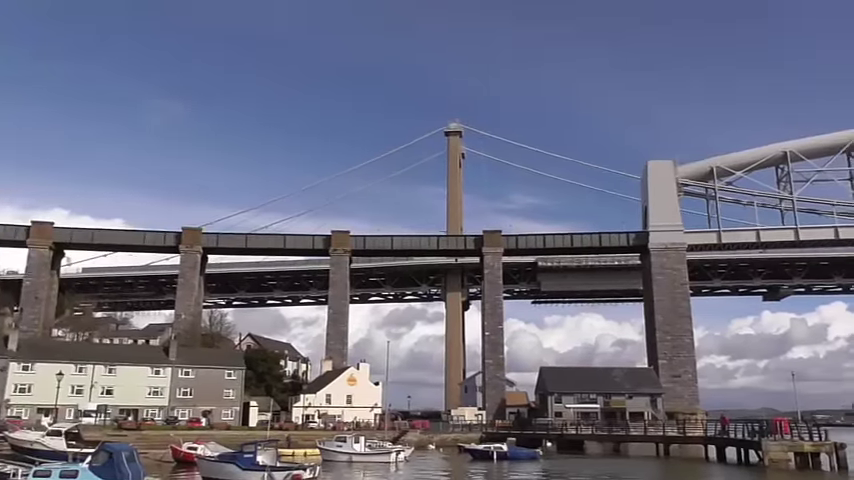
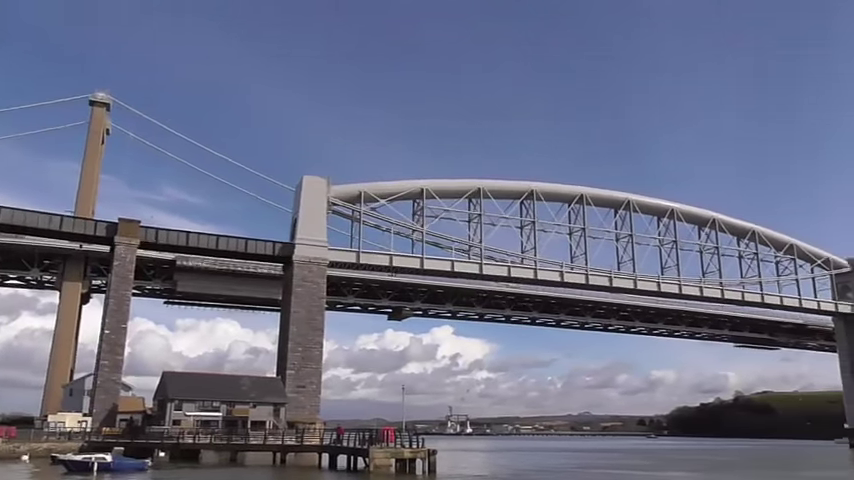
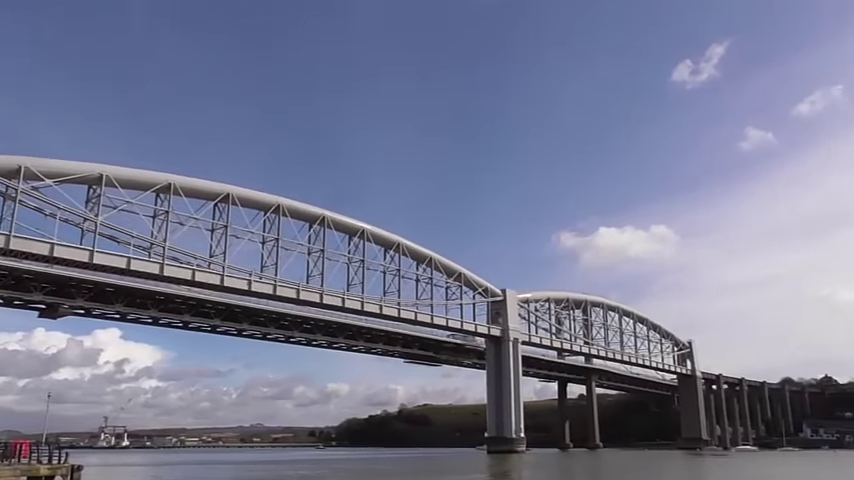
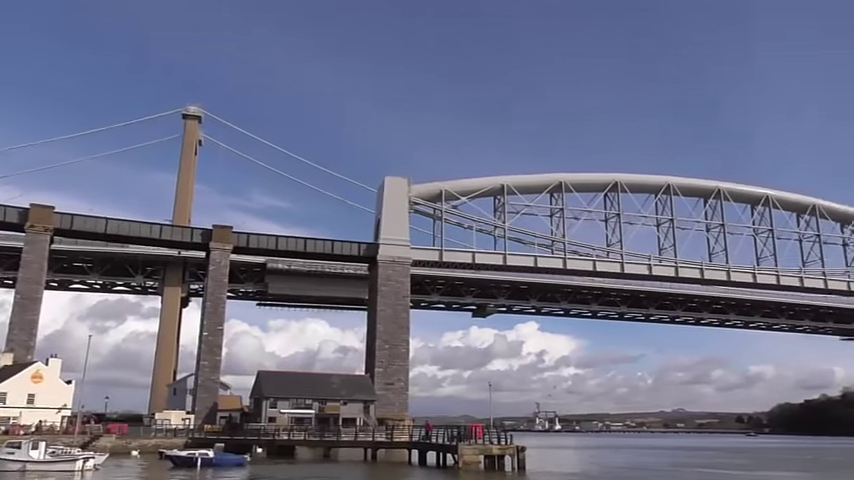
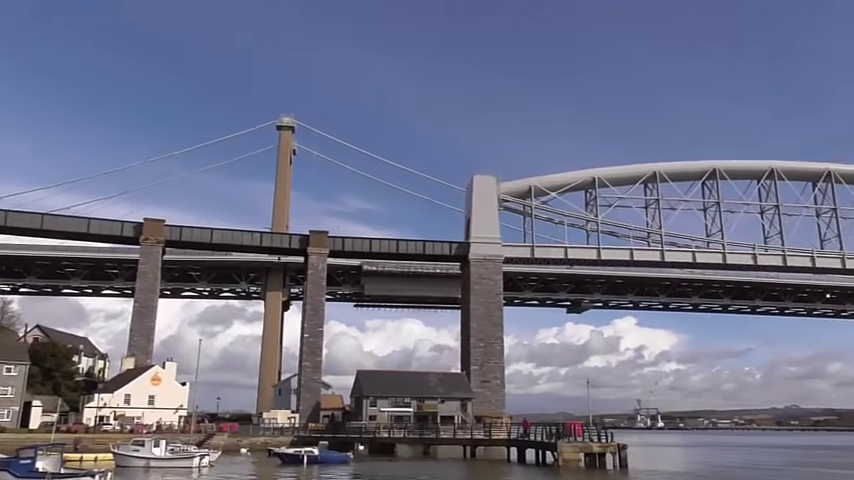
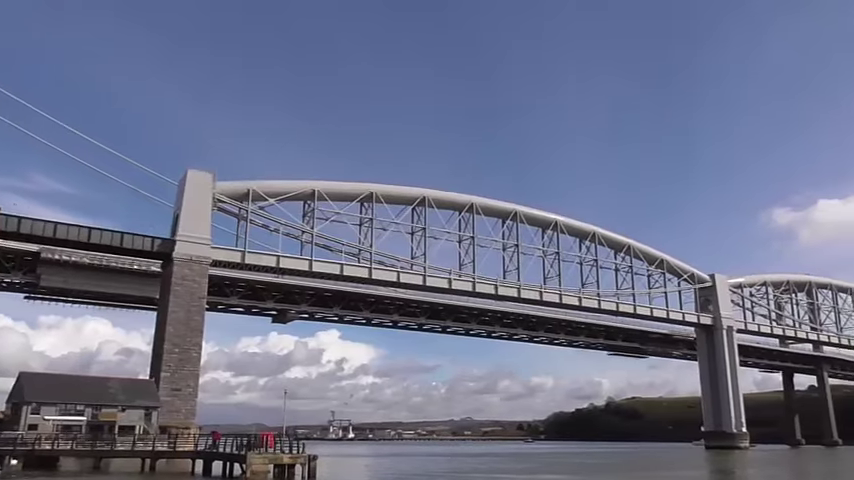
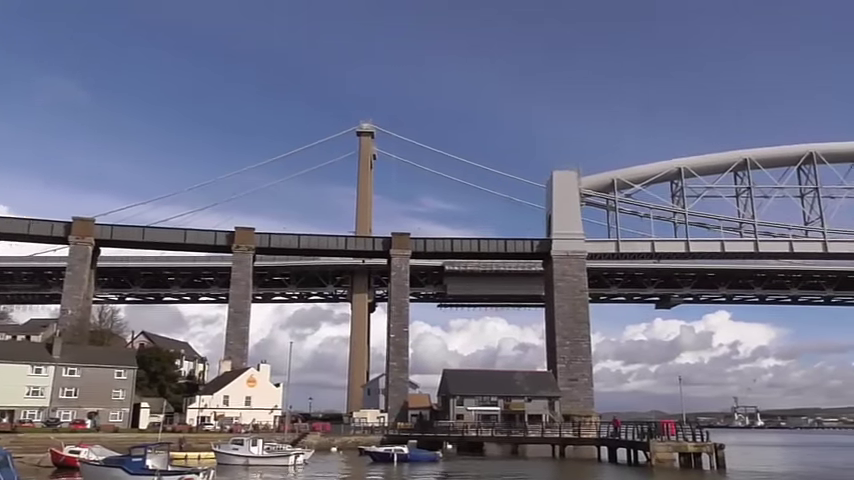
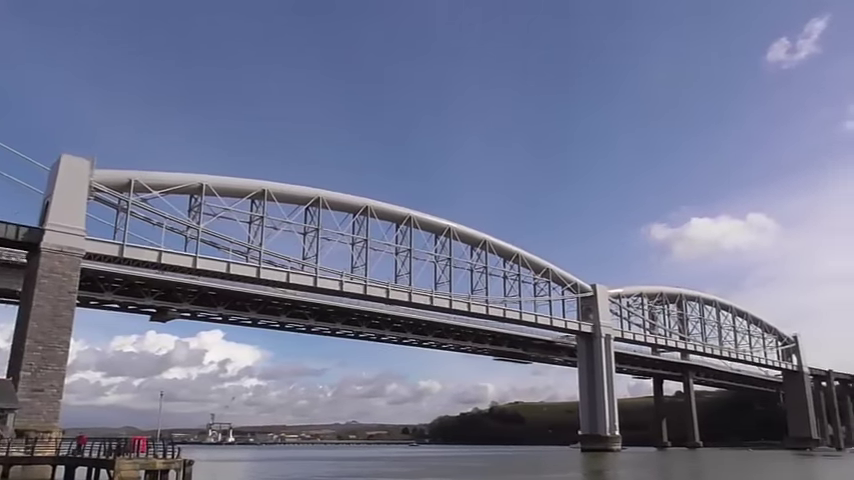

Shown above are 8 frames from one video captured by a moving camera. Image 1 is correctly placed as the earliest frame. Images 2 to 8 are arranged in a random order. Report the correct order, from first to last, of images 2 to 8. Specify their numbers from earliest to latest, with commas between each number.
7, 5, 4, 2, 6, 8, 3
